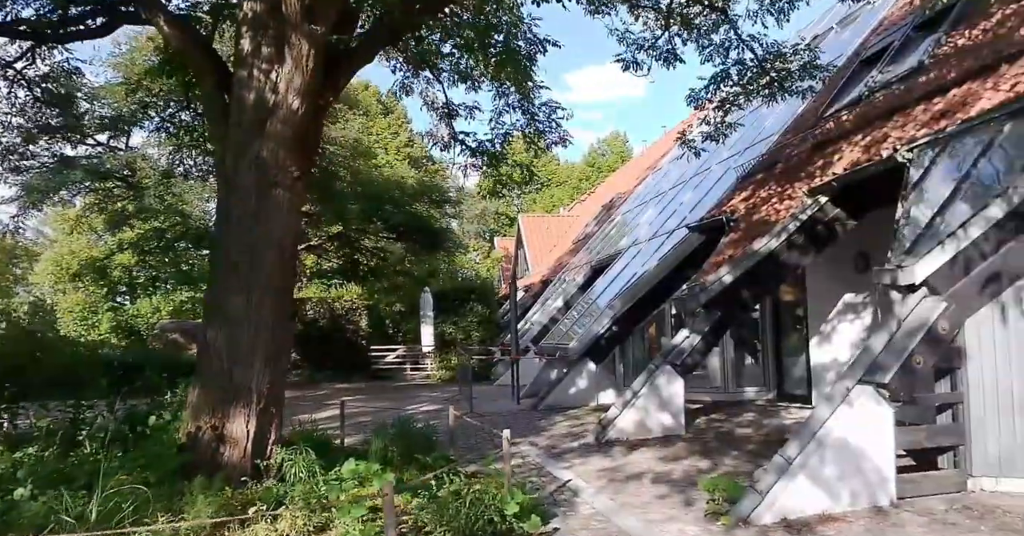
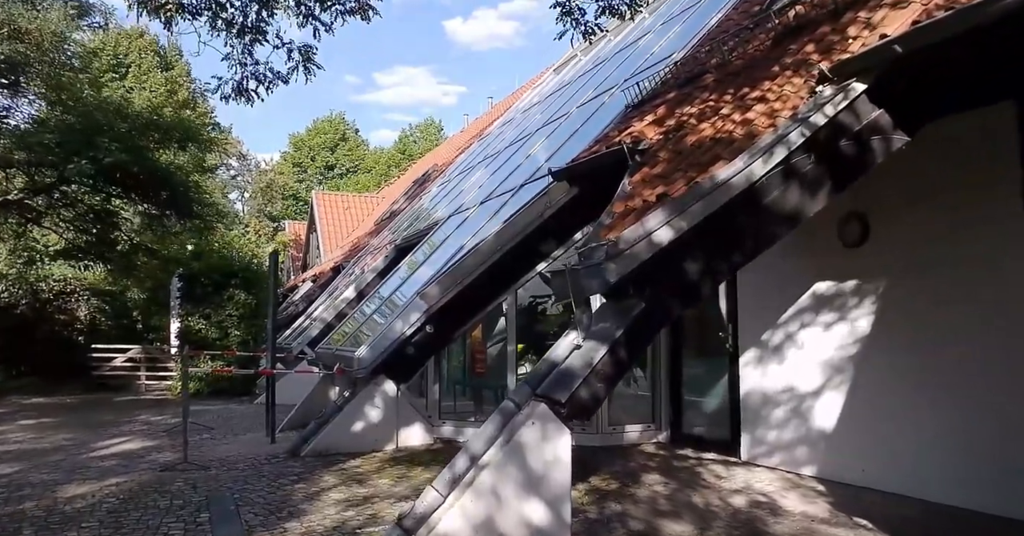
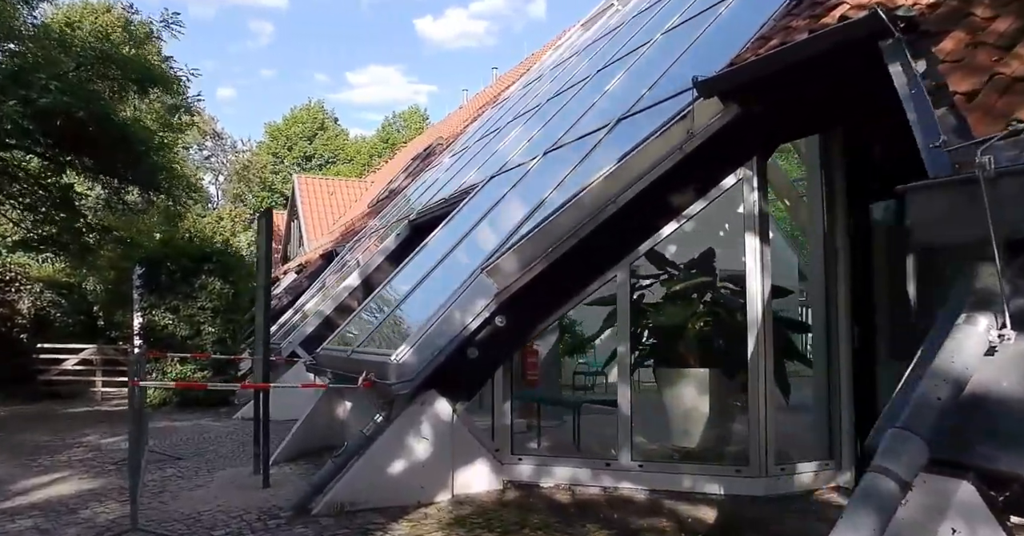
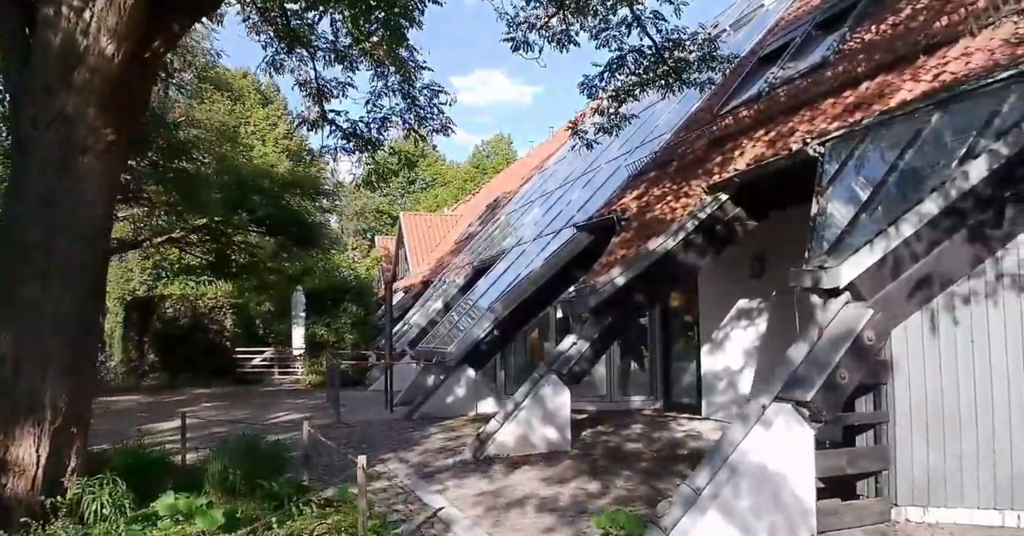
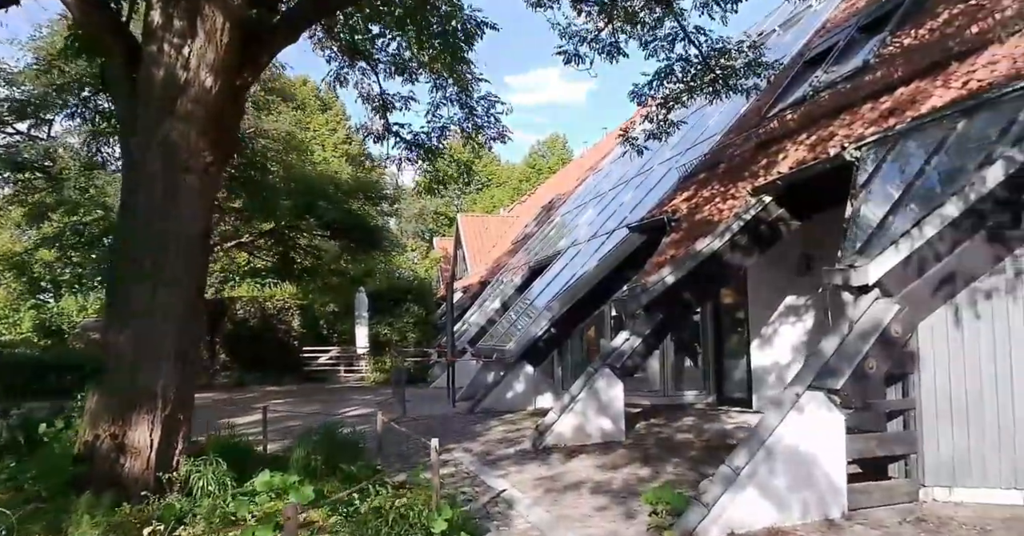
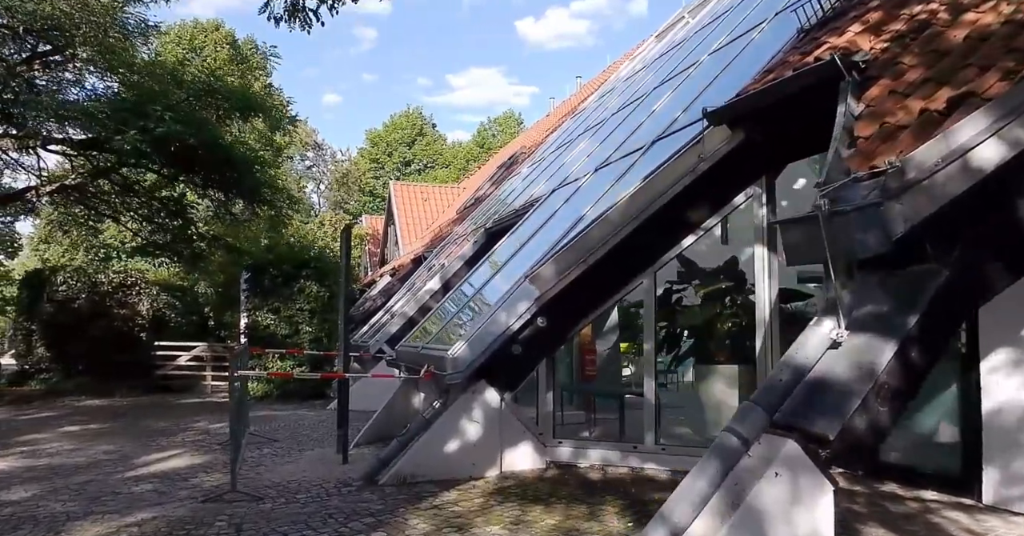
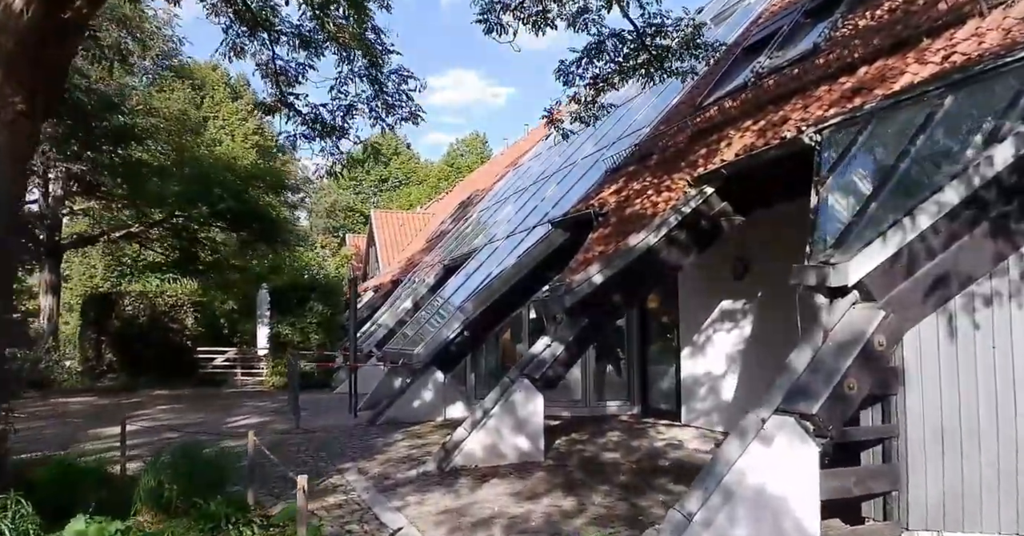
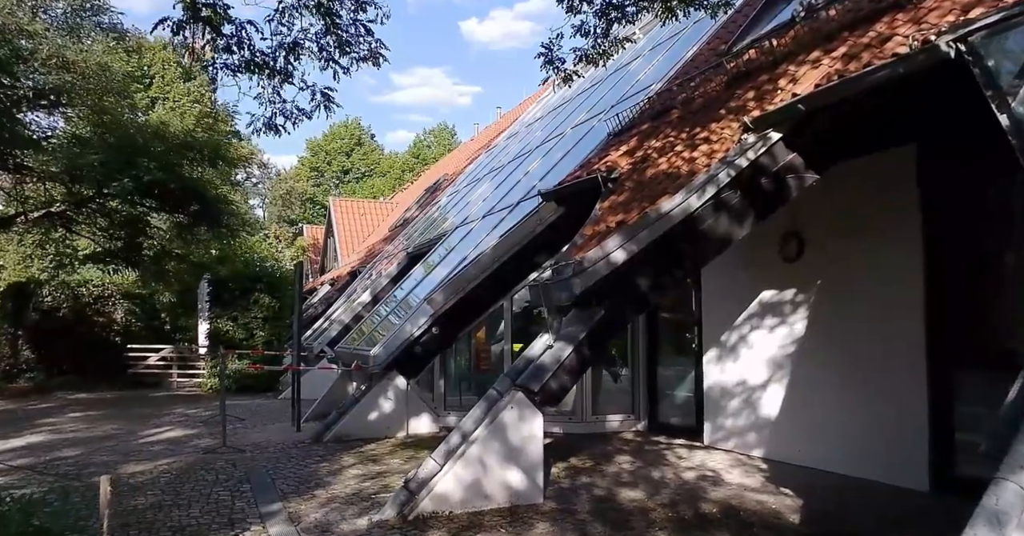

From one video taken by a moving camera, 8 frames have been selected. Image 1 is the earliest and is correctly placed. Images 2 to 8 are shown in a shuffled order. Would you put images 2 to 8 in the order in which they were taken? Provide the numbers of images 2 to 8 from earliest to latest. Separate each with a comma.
5, 4, 7, 8, 2, 6, 3
